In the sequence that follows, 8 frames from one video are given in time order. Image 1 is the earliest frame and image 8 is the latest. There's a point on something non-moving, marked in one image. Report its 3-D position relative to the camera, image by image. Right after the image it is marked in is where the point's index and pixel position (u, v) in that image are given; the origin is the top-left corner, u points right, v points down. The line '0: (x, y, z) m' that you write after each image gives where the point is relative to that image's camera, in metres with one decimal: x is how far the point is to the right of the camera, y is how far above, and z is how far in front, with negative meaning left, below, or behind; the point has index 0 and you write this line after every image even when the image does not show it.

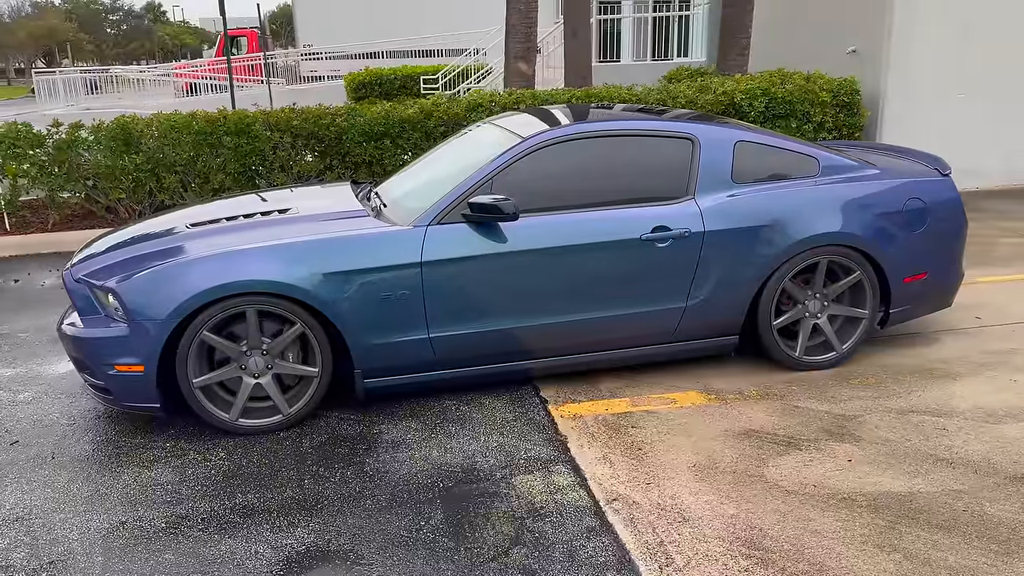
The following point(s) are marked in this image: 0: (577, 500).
0: (+0.3, -0.8, +3.2) m
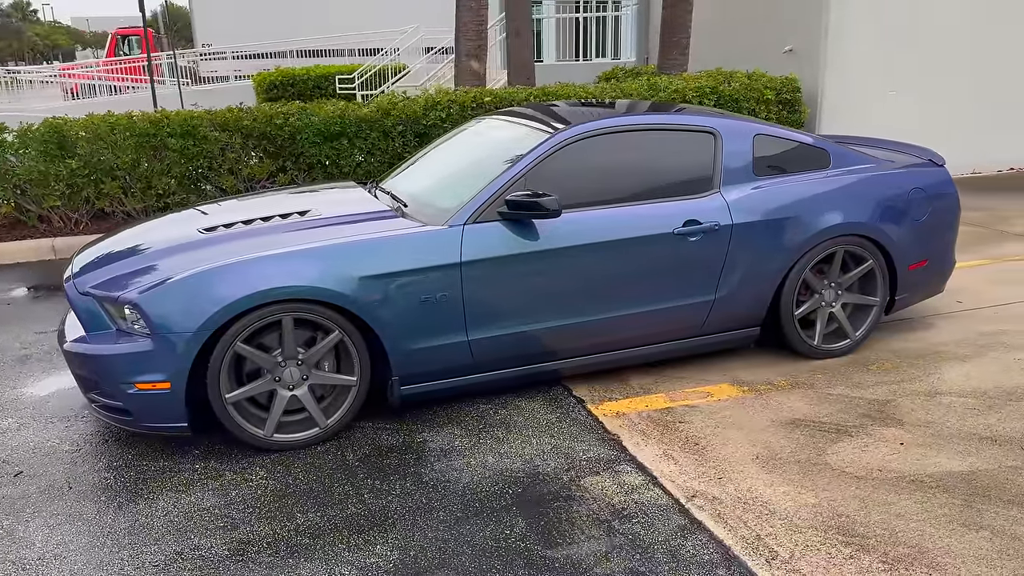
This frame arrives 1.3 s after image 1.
0: (+0.5, -0.8, +3.1) m
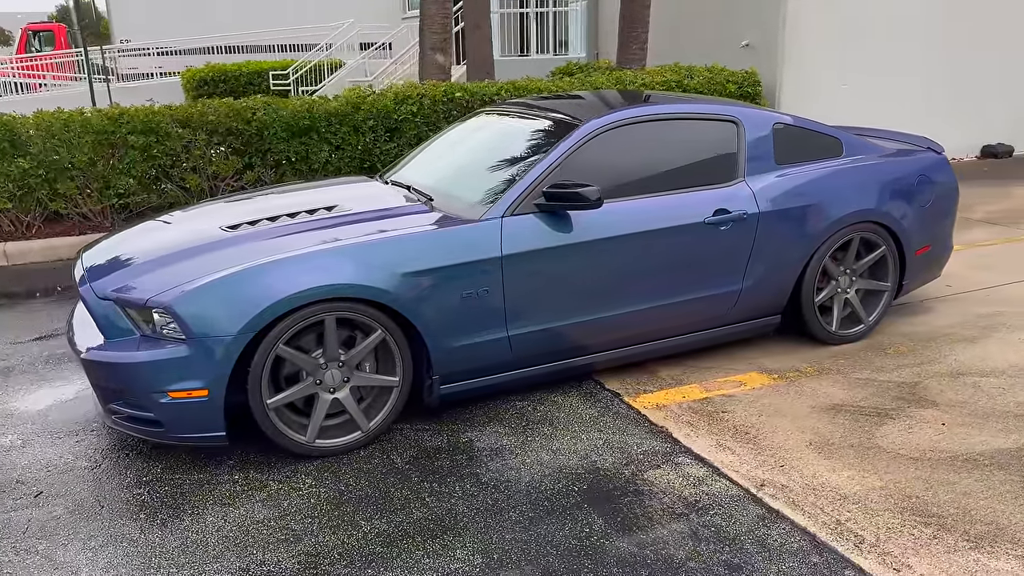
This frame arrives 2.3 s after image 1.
0: (+0.8, -0.7, +3.1) m
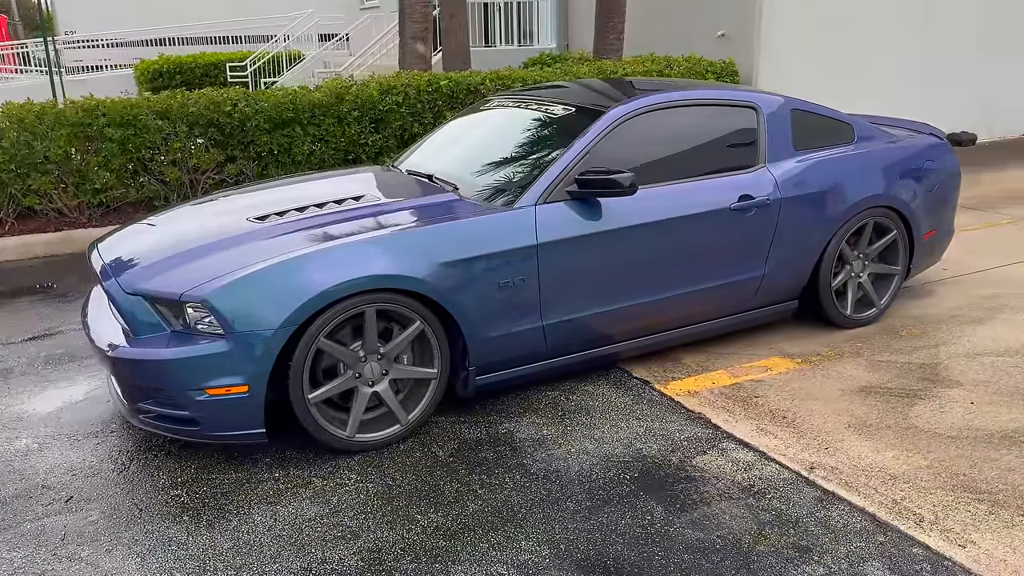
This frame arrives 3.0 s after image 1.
0: (+1.0, -0.7, +3.1) m
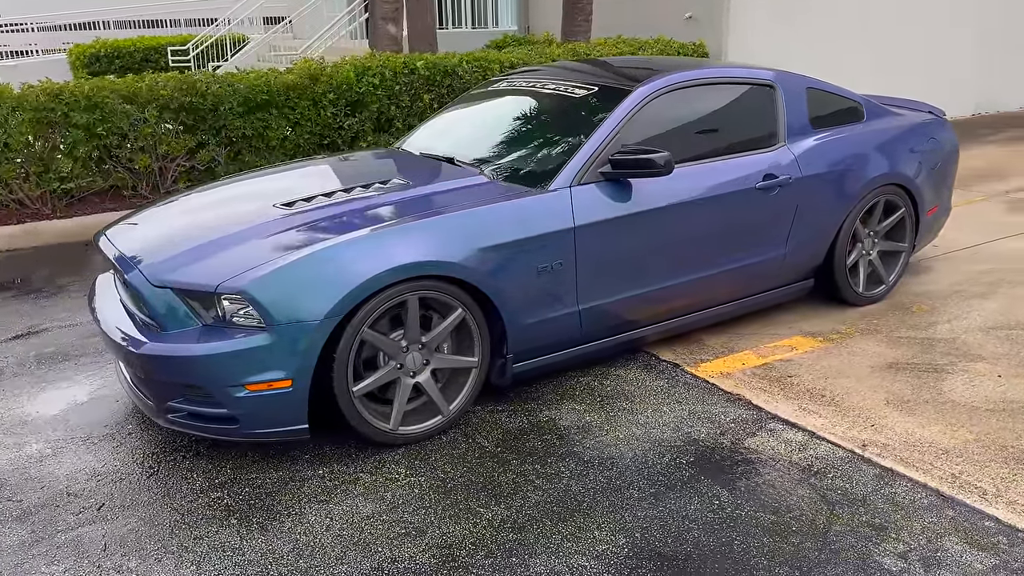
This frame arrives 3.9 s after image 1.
0: (+1.2, -0.6, +3.1) m
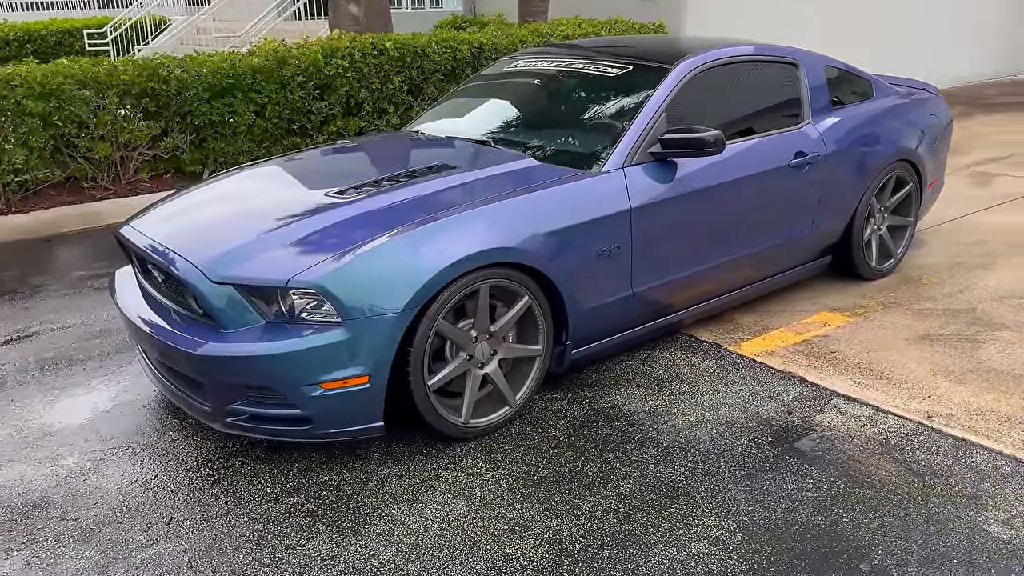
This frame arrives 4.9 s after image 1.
0: (+1.4, -0.5, +3.2) m
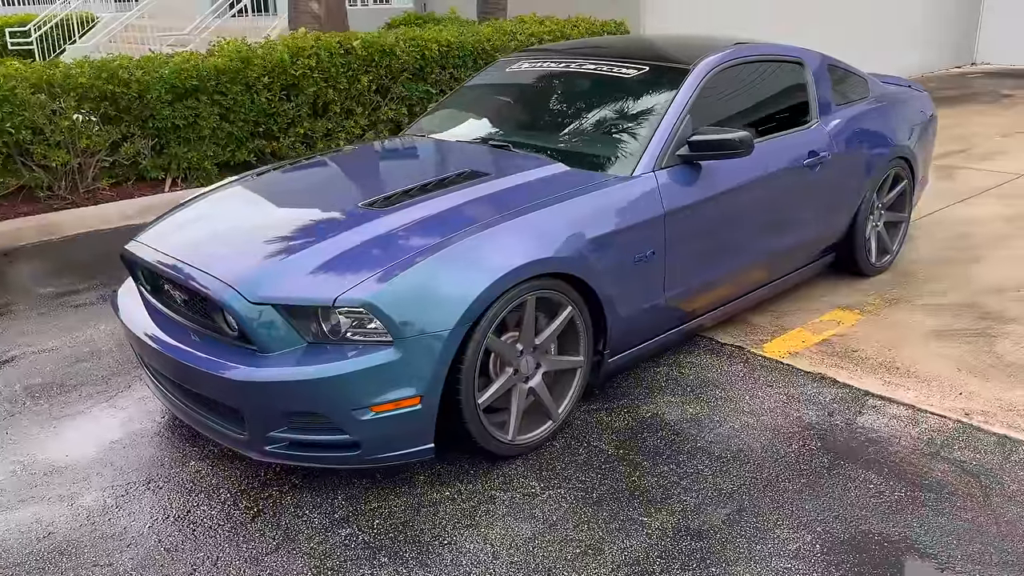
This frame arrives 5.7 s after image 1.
0: (+1.6, -0.5, +3.2) m
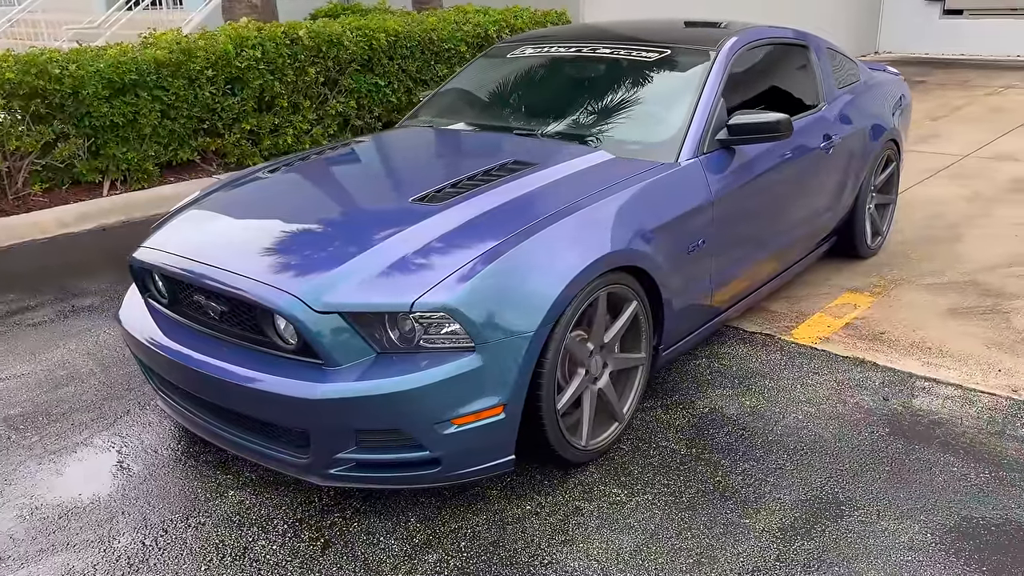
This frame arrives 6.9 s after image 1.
0: (+1.8, -0.4, +3.2) m
